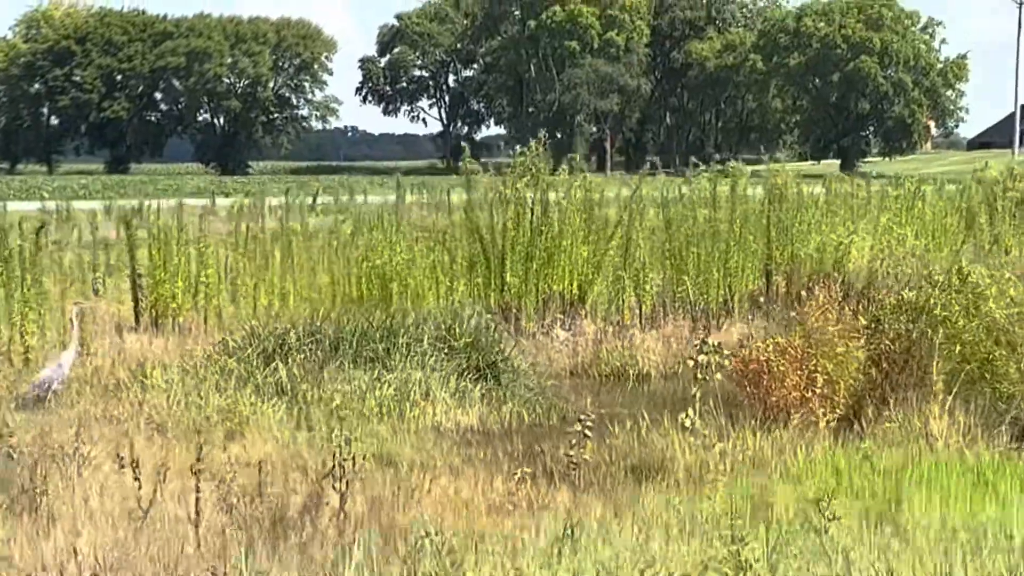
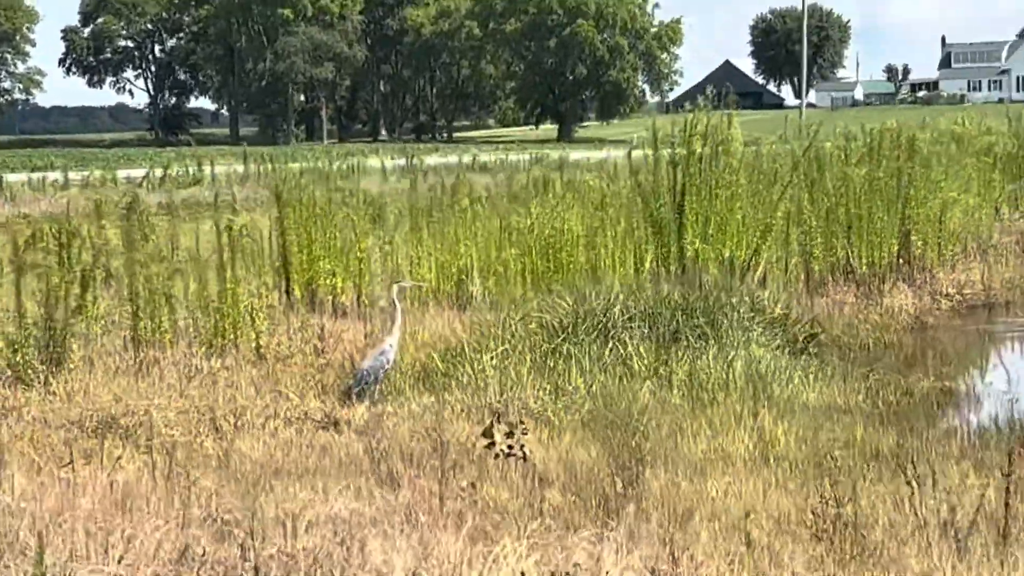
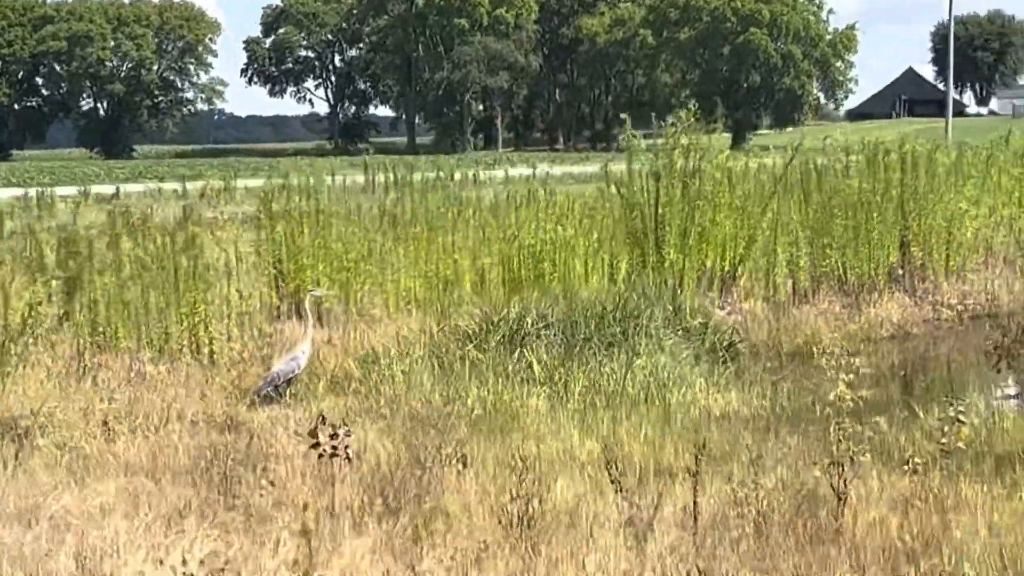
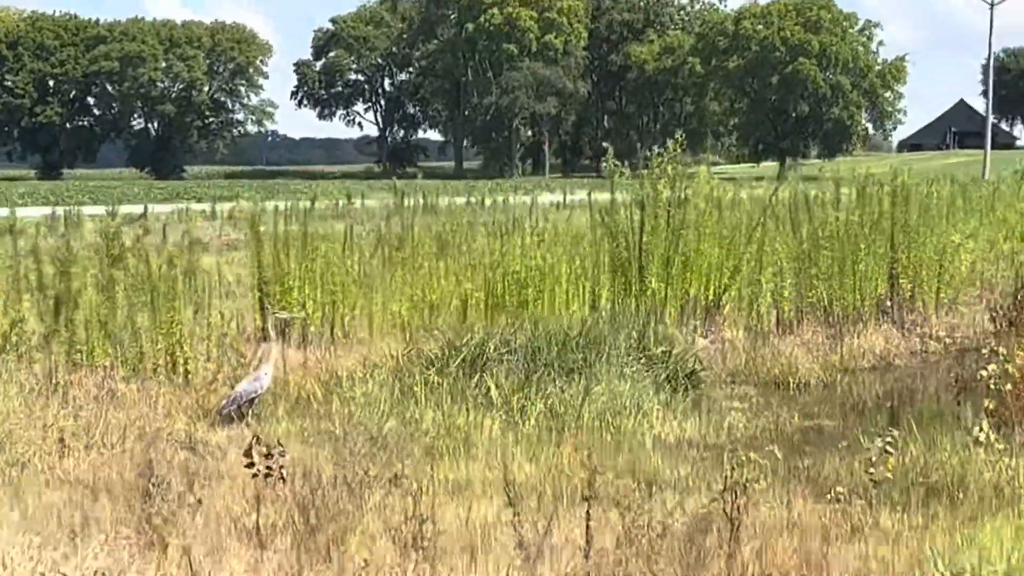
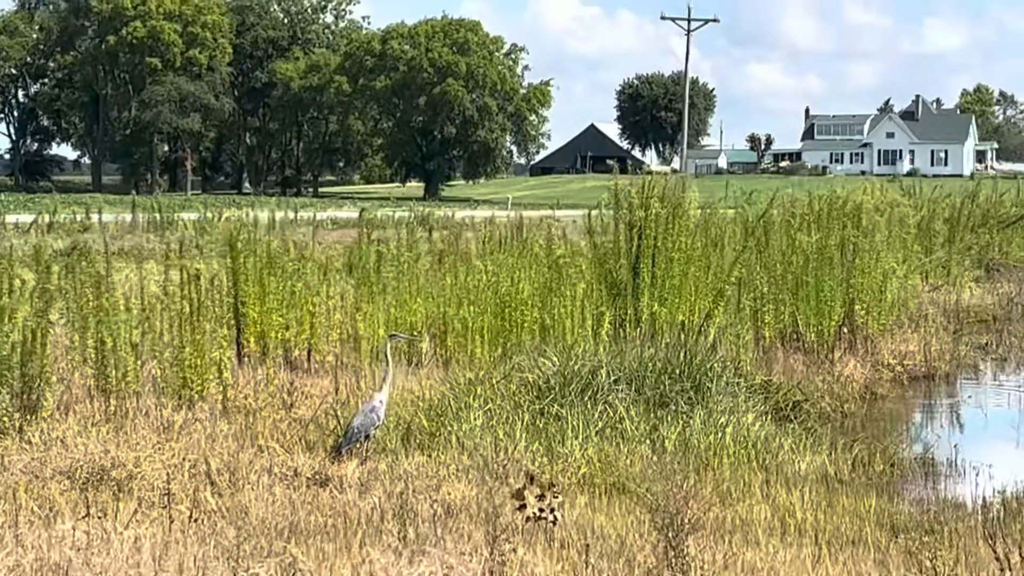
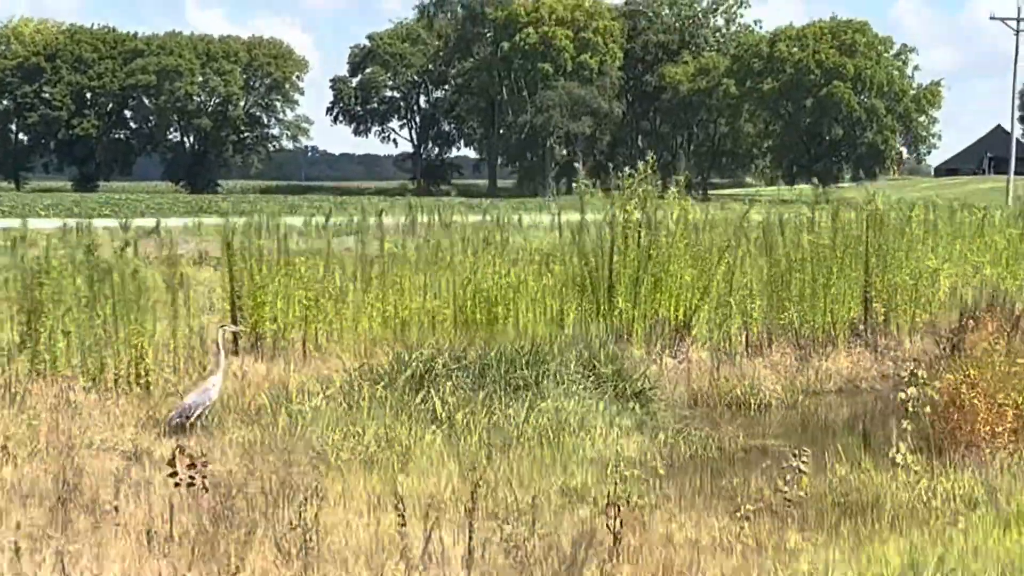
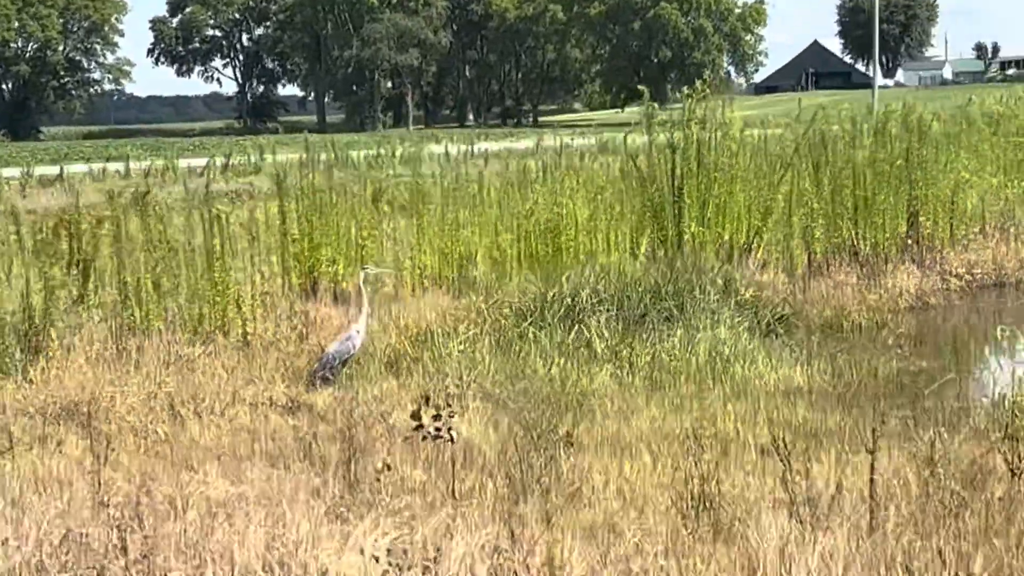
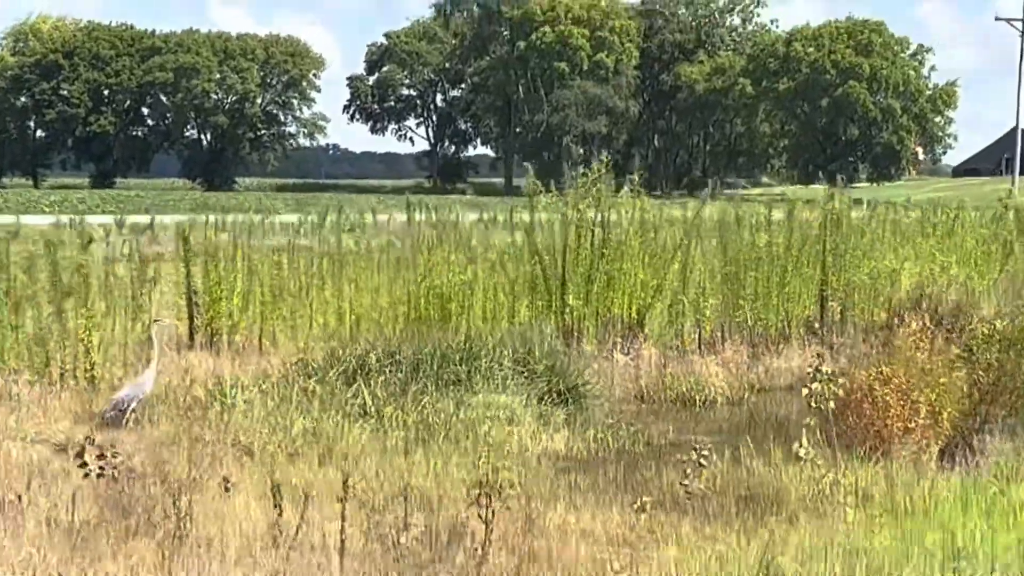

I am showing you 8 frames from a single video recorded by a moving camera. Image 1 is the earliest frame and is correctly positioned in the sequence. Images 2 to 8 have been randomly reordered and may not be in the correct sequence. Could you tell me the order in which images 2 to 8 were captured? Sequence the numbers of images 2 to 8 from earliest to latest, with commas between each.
8, 6, 4, 3, 7, 2, 5
